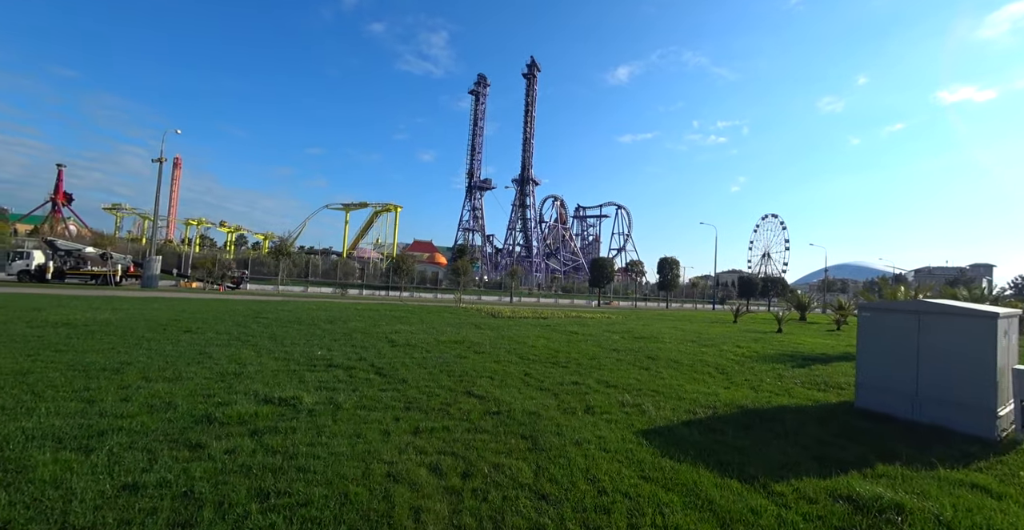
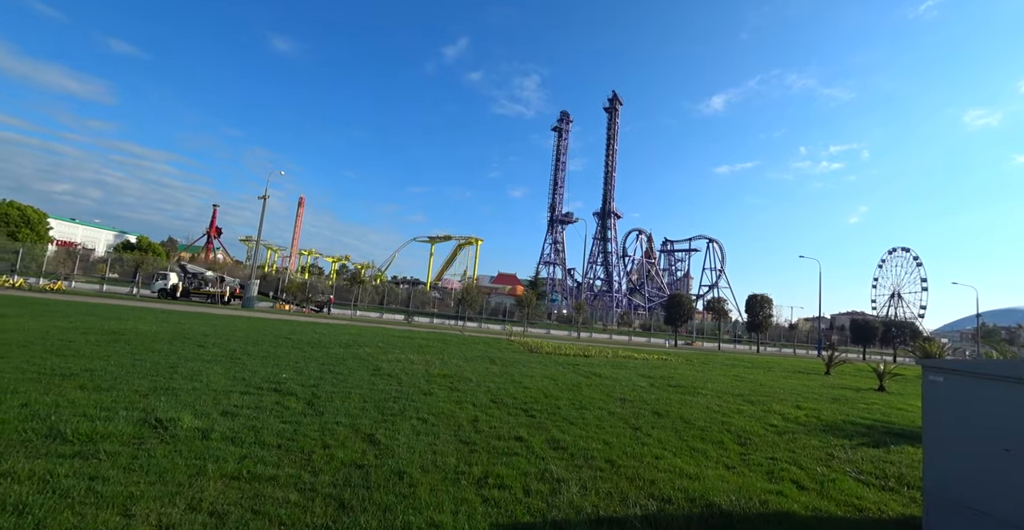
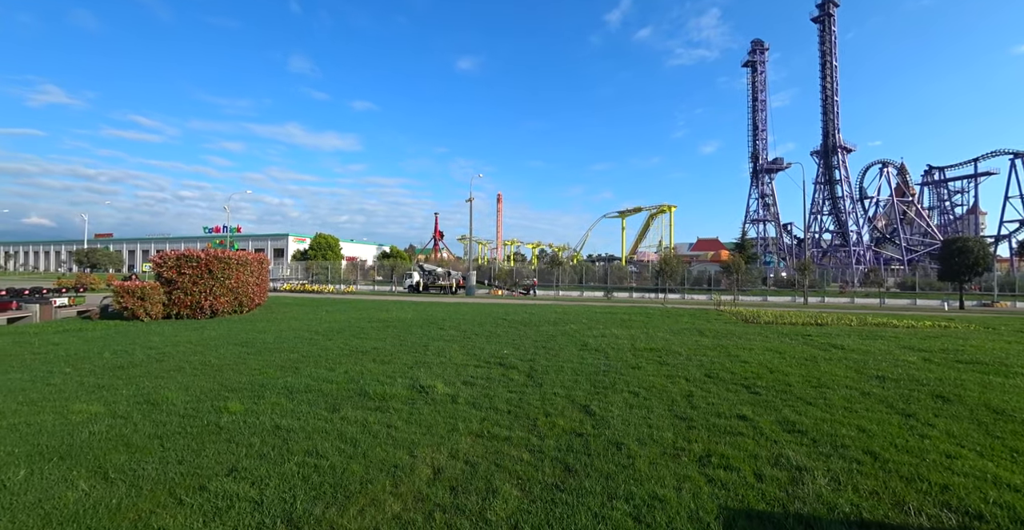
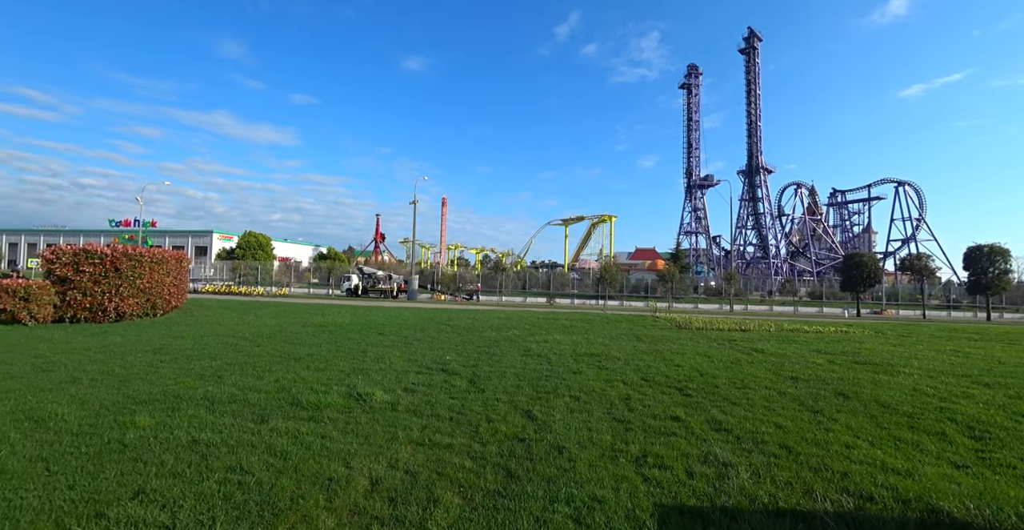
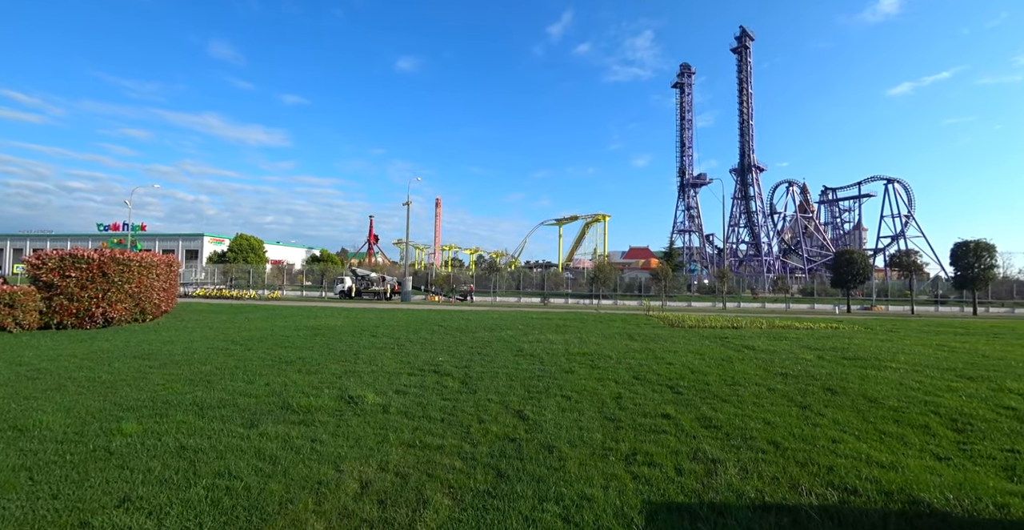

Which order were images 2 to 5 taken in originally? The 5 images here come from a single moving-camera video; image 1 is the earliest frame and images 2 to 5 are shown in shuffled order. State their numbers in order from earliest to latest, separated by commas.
2, 4, 3, 5
